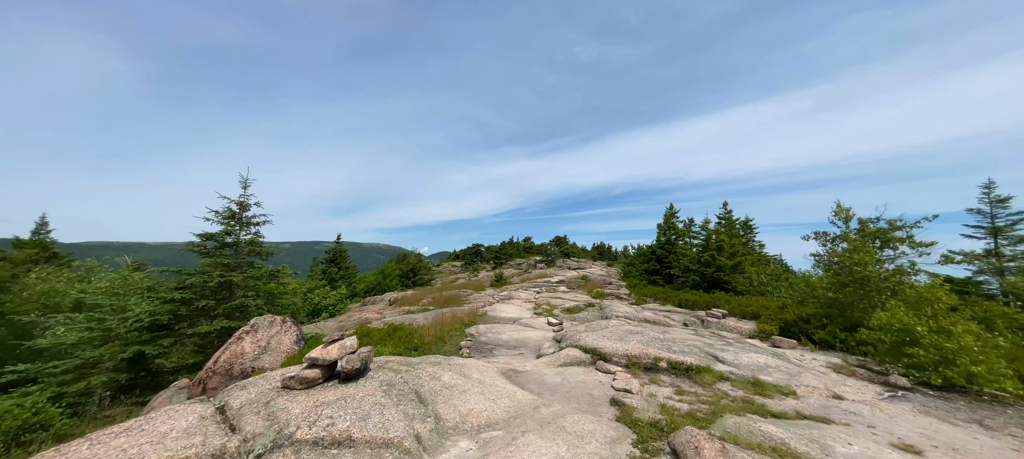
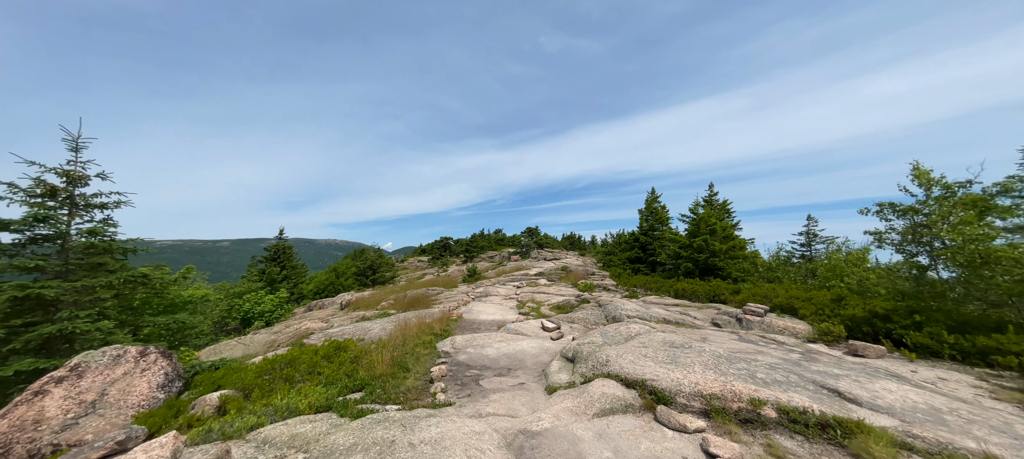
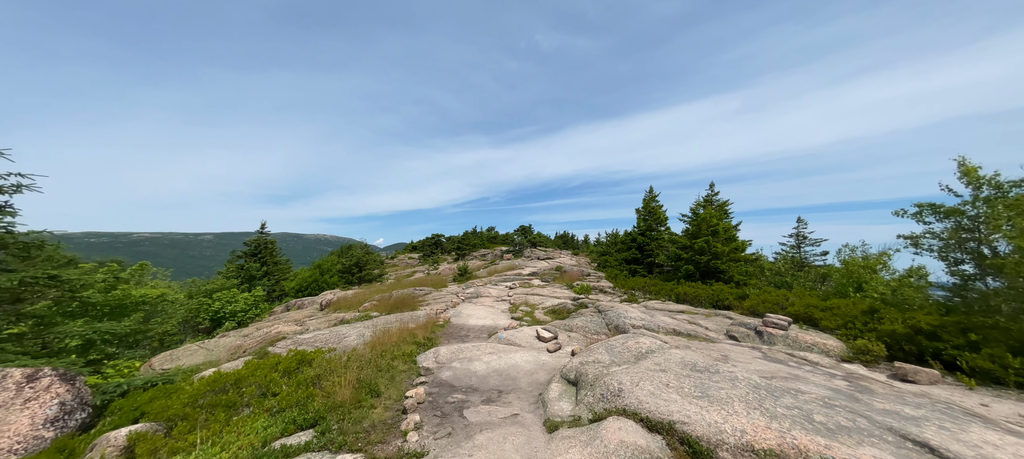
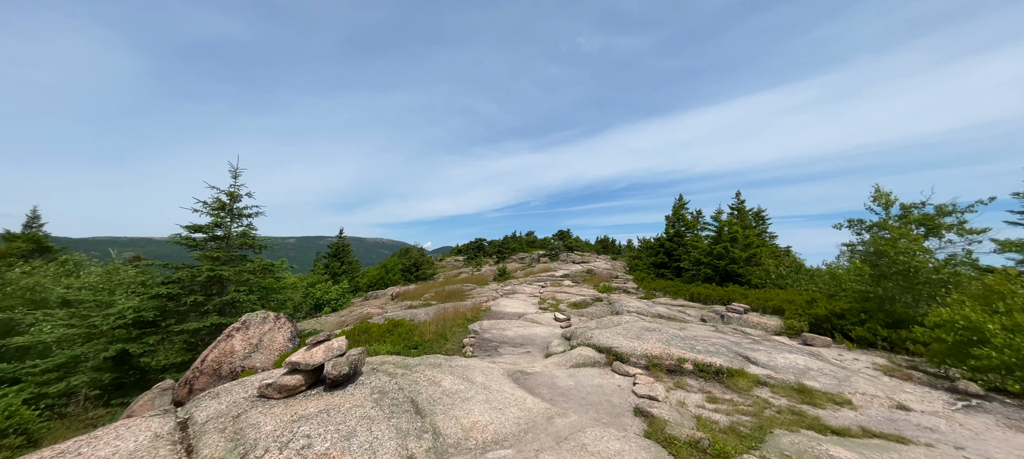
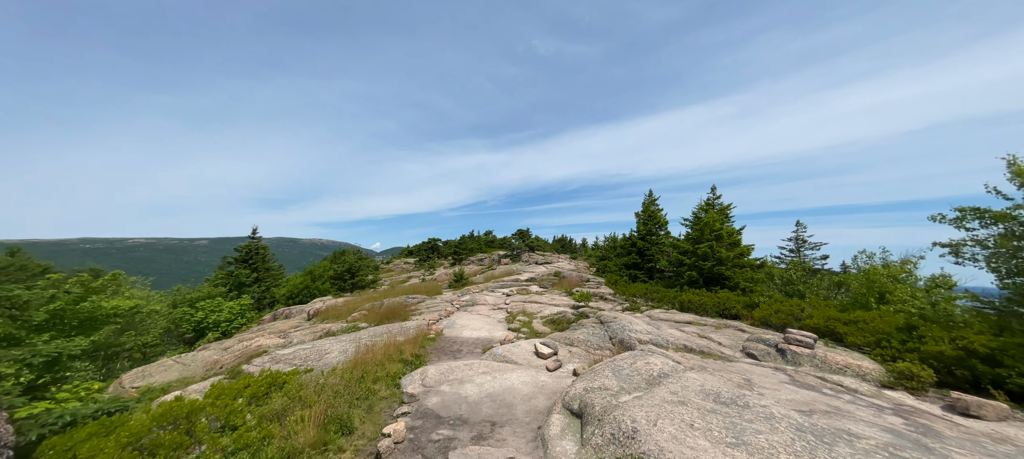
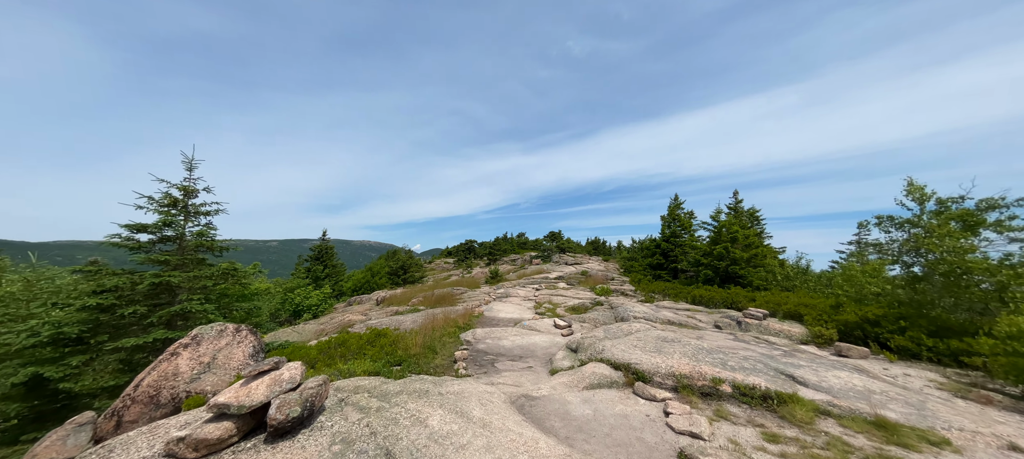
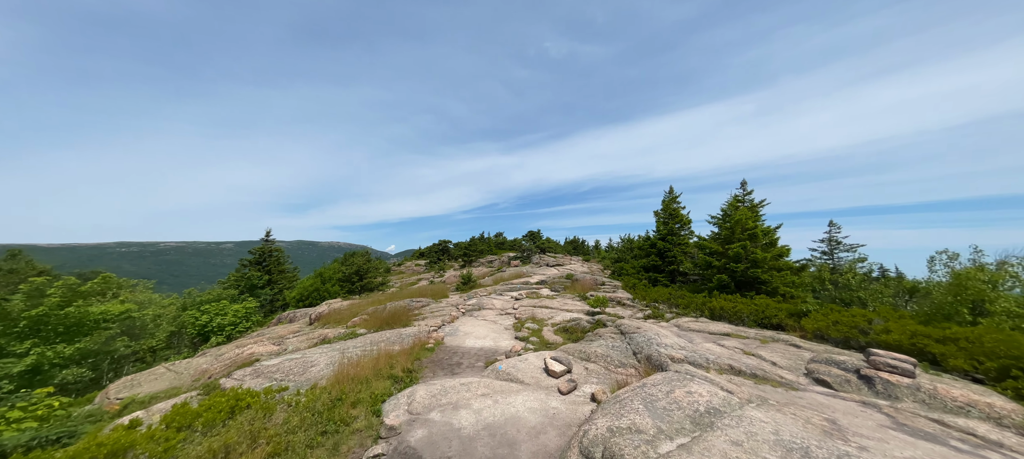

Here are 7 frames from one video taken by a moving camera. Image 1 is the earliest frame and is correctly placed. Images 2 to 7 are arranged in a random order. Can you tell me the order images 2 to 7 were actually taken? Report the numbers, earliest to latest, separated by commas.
4, 6, 2, 3, 5, 7
